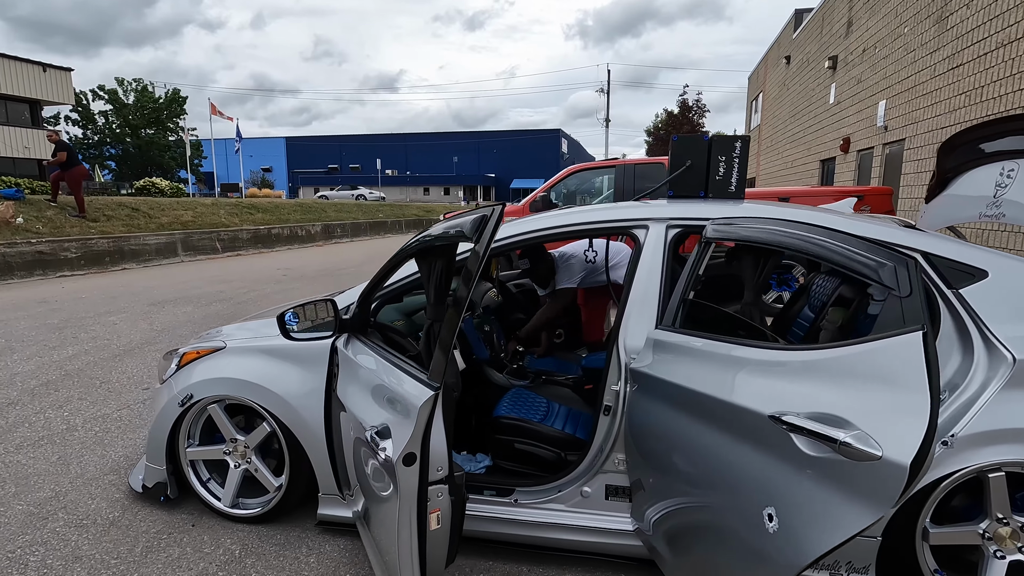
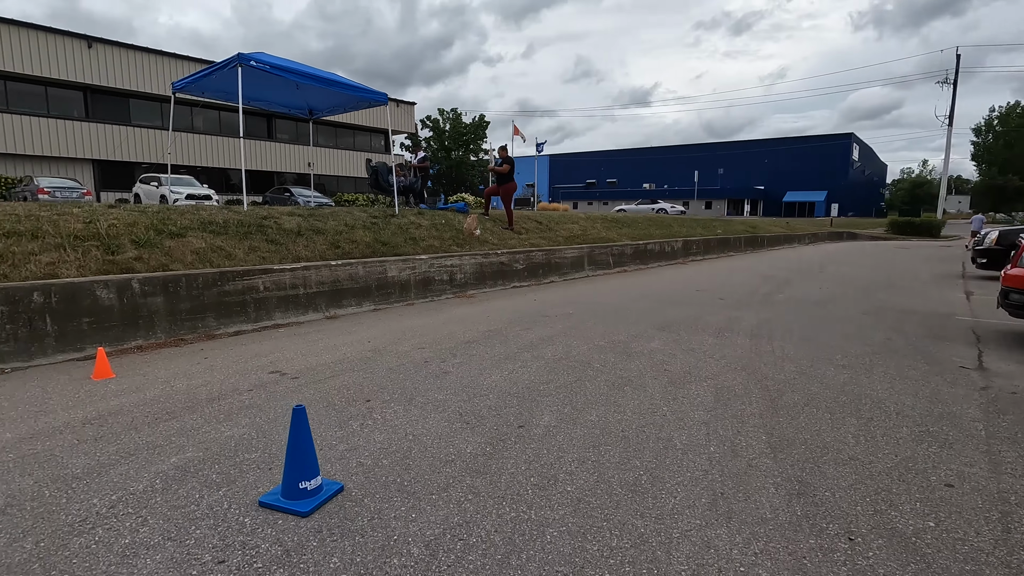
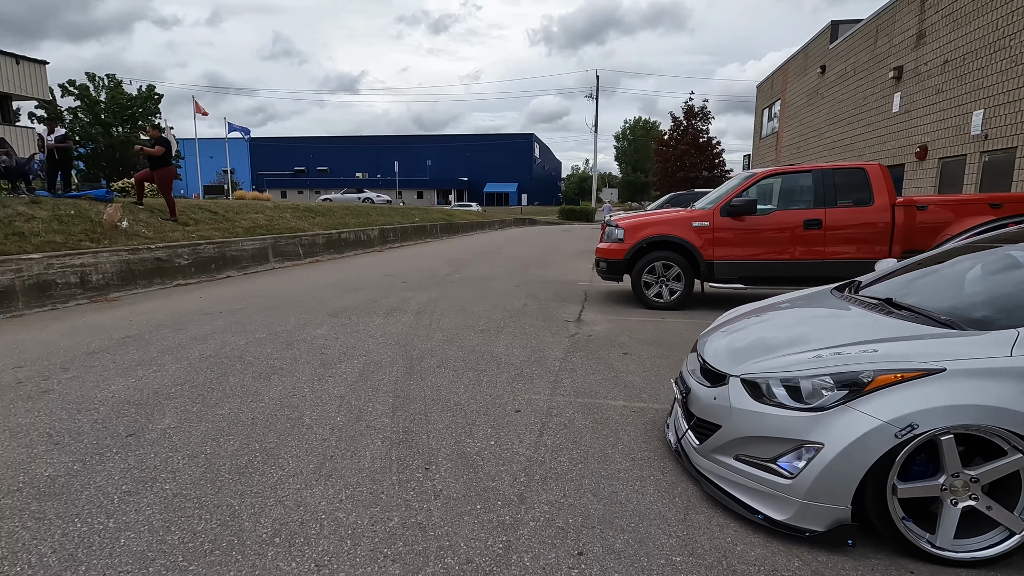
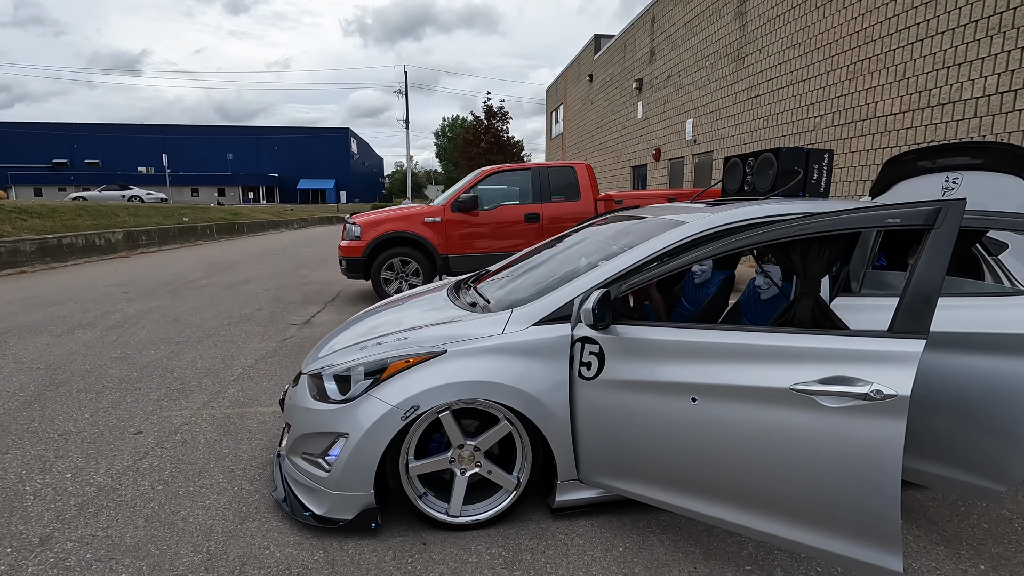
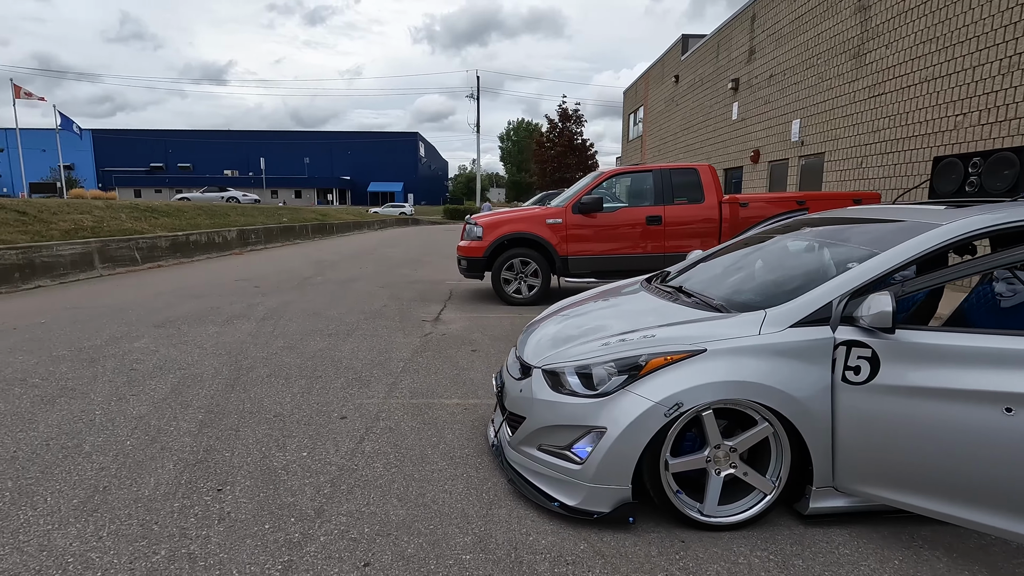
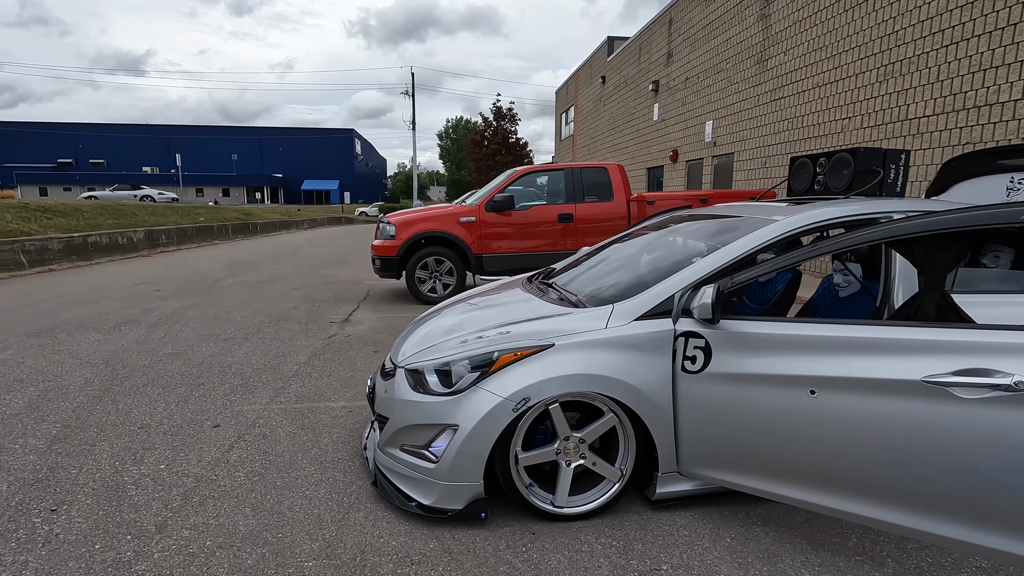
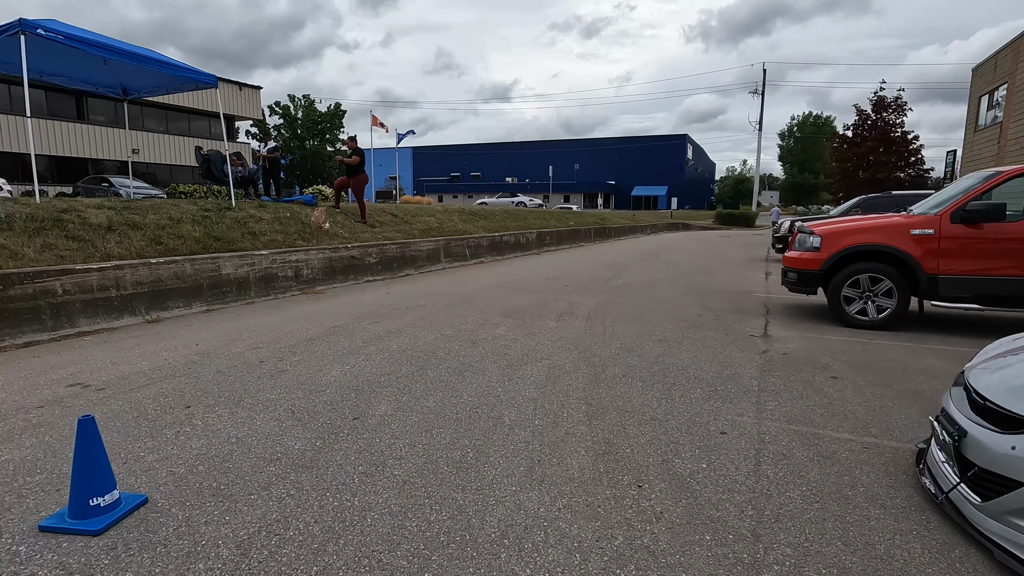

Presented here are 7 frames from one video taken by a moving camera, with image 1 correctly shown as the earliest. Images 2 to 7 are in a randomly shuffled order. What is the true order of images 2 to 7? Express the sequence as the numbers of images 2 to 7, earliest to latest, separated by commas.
4, 6, 5, 3, 7, 2
